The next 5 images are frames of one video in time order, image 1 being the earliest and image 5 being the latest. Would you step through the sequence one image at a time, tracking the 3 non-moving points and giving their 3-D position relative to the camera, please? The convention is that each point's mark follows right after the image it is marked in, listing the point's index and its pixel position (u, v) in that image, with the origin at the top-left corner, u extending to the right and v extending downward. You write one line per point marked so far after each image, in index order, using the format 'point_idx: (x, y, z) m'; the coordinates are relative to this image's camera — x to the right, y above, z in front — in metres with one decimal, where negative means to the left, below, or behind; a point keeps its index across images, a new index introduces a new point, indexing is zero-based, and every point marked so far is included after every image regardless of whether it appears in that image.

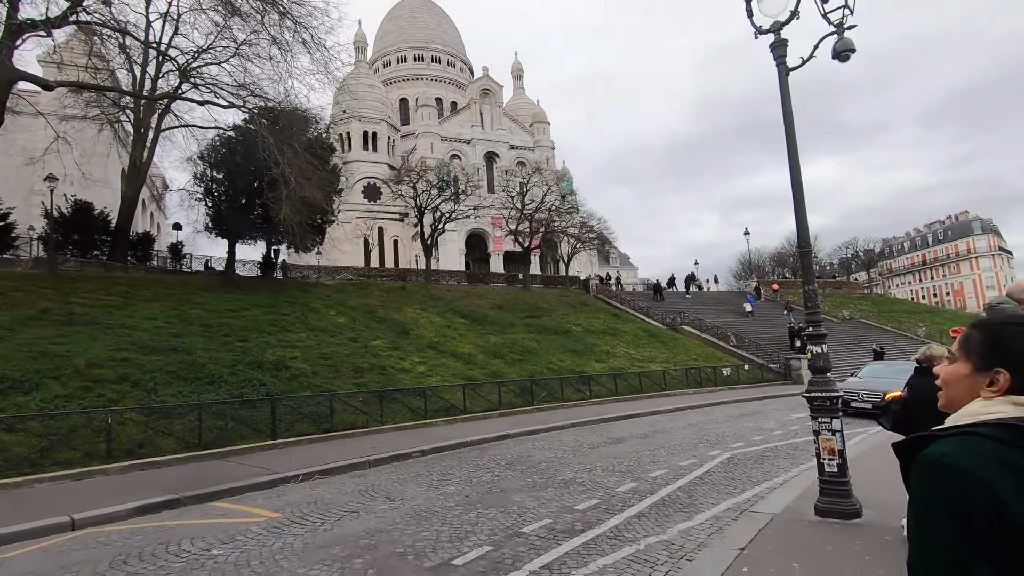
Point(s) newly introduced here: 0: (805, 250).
0: (+3.4, +0.4, +6.2) m
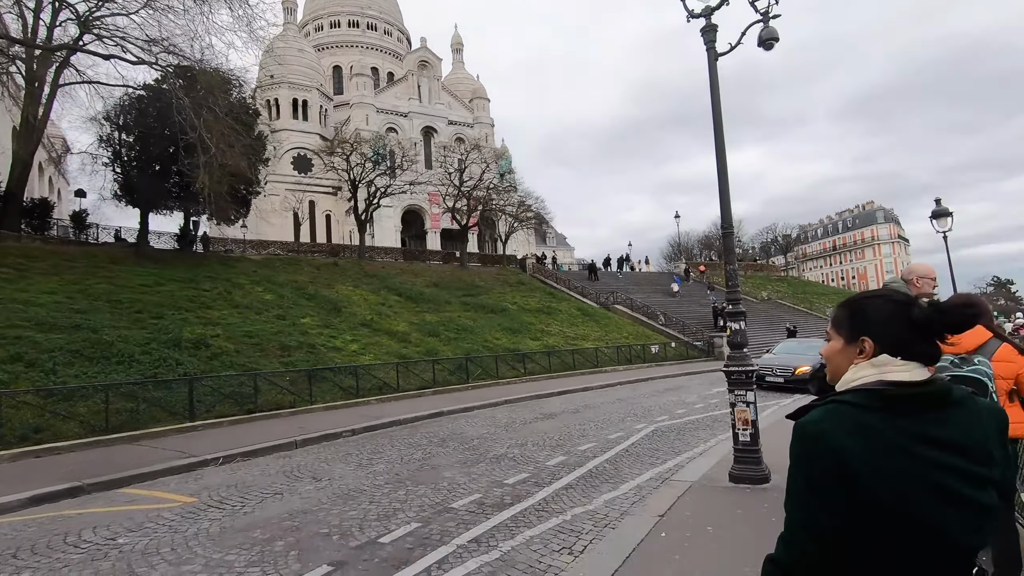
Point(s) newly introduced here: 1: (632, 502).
0: (+2.6, +0.7, +6.5) m
1: (+1.4, -2.4, +6.1) m
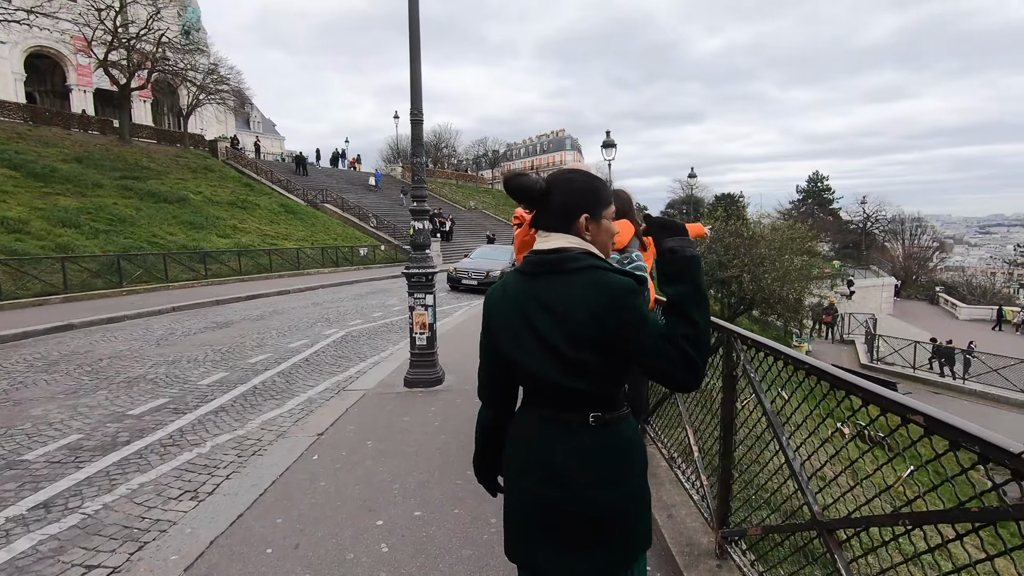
0: (-1.0, +1.8, +5.8) m
1: (-2.1, -1.3, +5.3) m
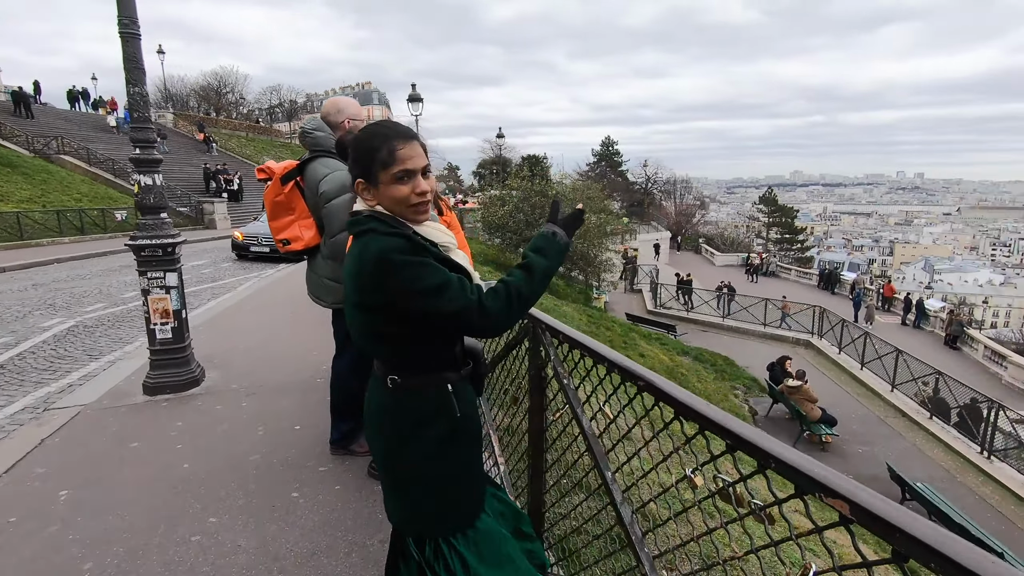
0: (-3.0, +2.0, +4.2) m
1: (-3.8, -1.2, +3.6) m
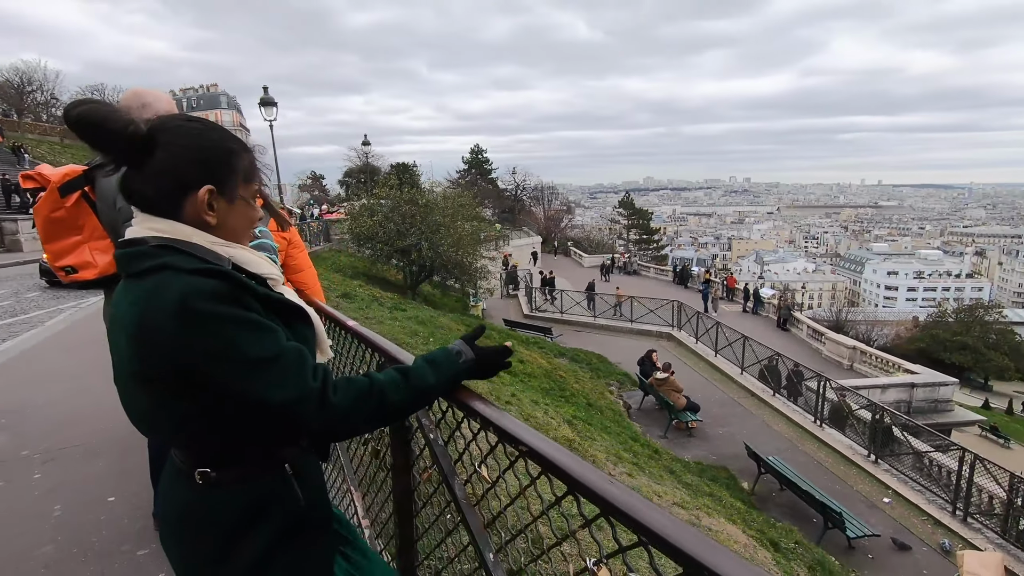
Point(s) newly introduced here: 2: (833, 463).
0: (-4.0, +1.7, +3.2) m
1: (-4.4, -1.5, +2.4) m
2: (+6.2, -3.4, +10.4) m
